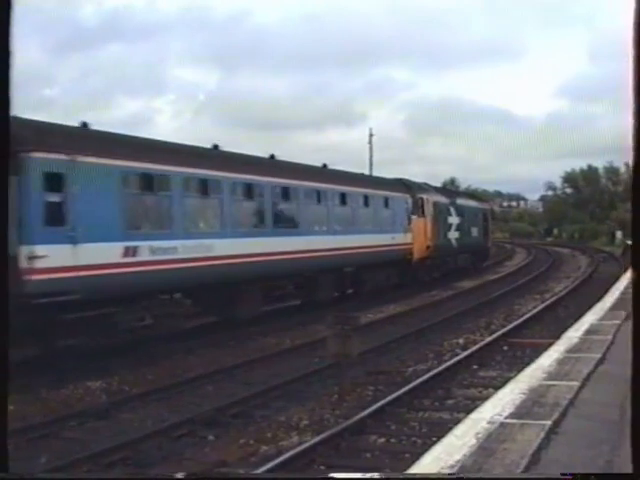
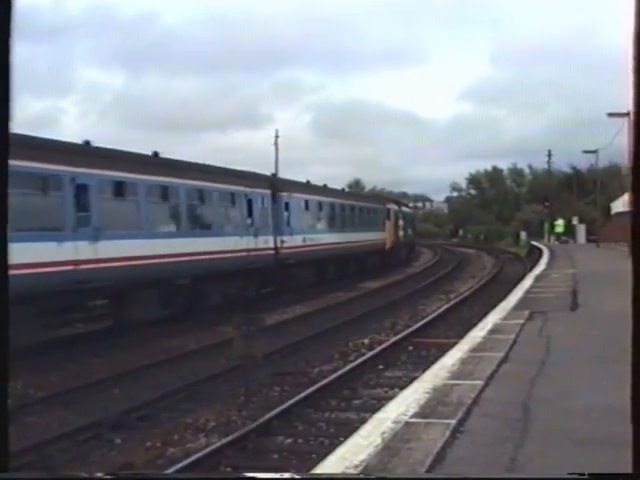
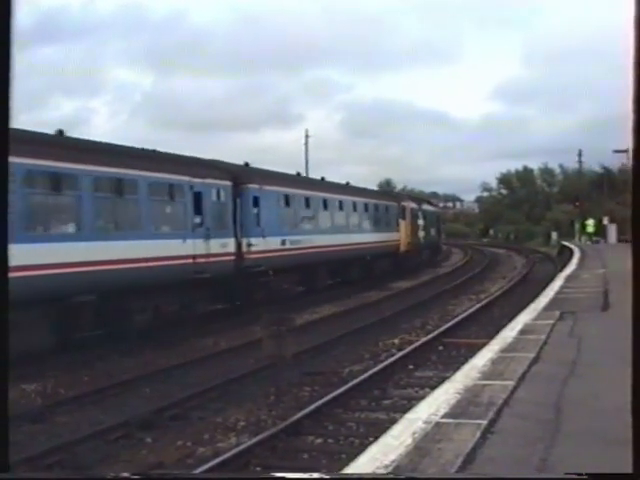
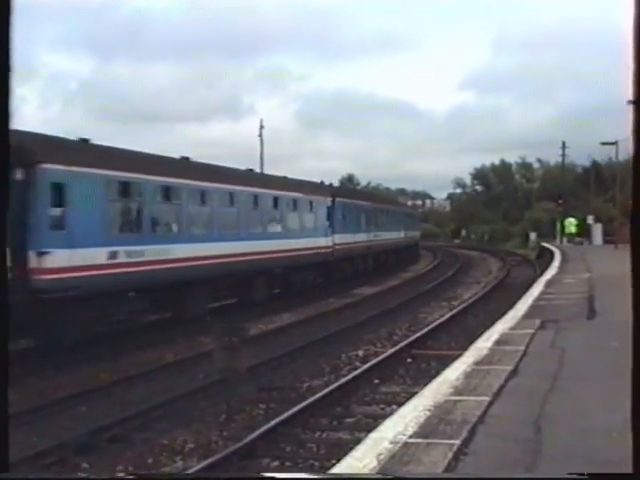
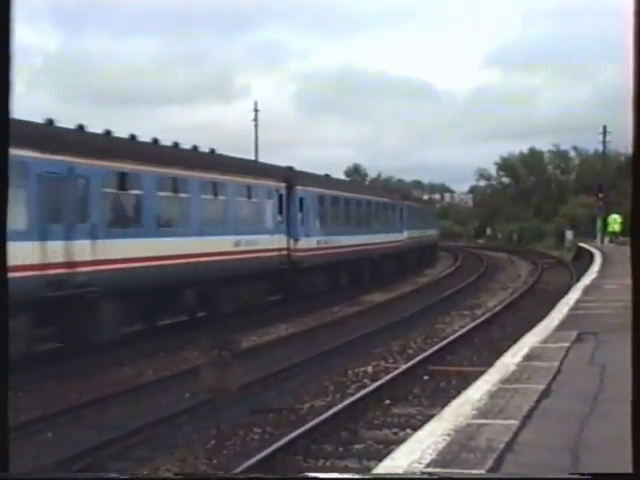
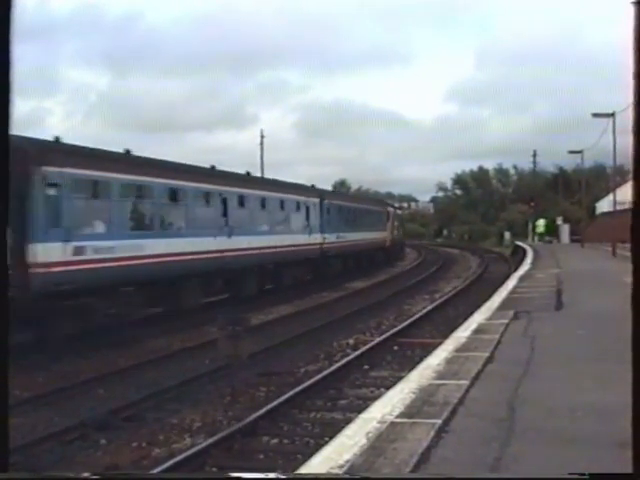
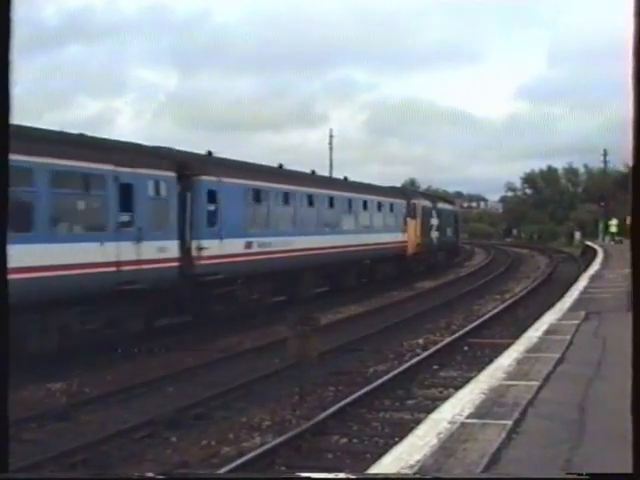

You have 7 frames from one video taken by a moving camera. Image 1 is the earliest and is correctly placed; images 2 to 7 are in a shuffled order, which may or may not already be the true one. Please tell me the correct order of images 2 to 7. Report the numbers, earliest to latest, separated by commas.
7, 3, 2, 6, 4, 5
